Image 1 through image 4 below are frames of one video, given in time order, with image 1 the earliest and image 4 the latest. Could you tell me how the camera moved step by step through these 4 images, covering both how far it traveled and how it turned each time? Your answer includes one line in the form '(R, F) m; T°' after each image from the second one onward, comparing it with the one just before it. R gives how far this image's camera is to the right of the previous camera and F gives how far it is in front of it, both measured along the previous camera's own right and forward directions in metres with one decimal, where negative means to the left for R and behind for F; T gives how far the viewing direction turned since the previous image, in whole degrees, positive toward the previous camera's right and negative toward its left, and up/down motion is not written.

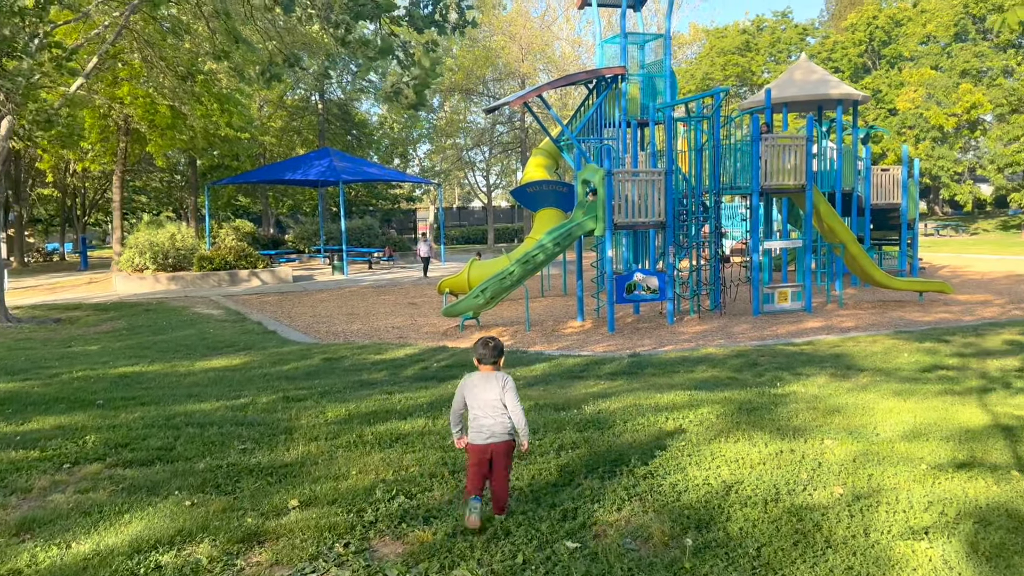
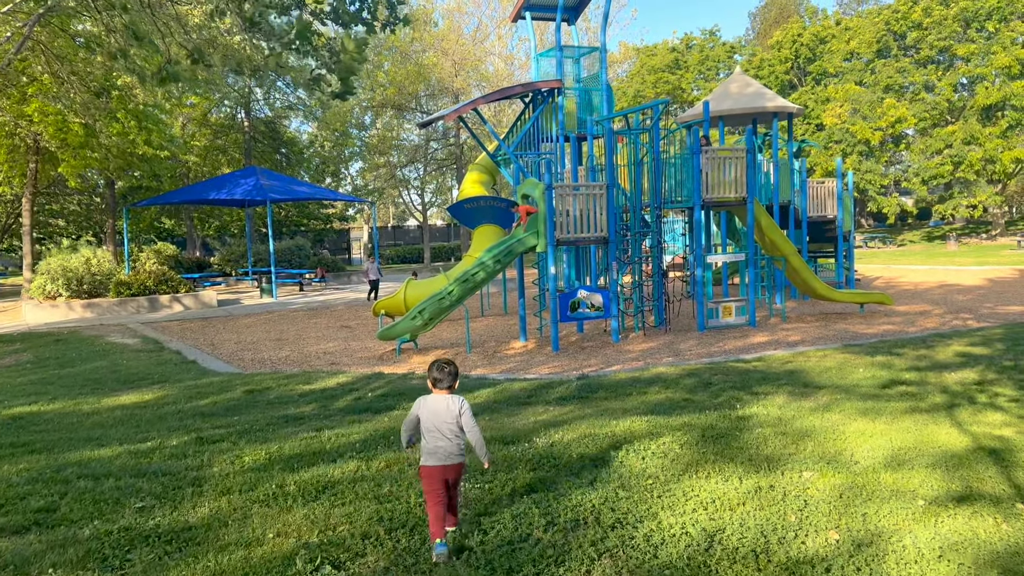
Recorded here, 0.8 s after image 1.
(0.0, +0.6) m; +4°
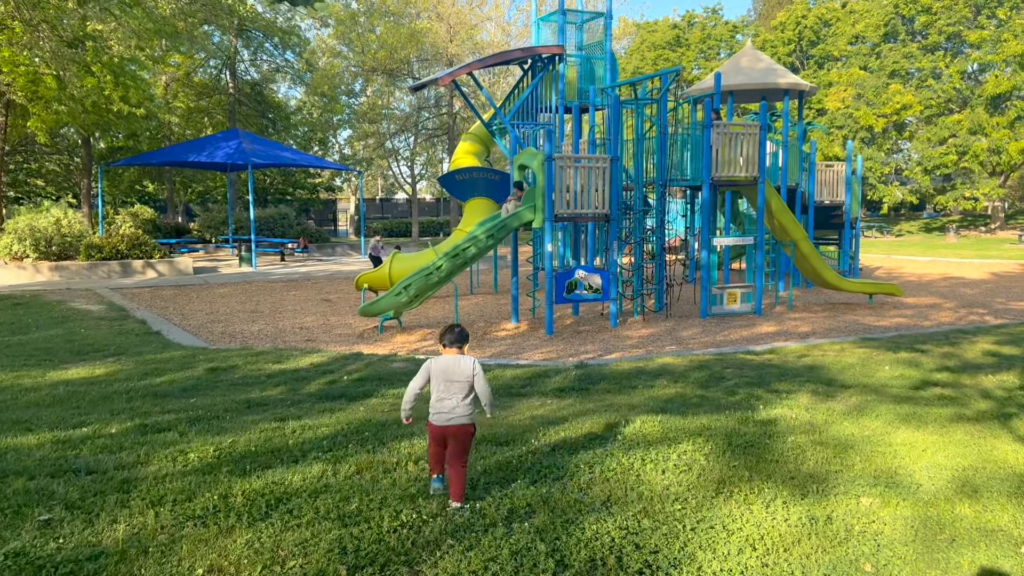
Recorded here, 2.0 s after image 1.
(-0.1, +0.8) m; +1°
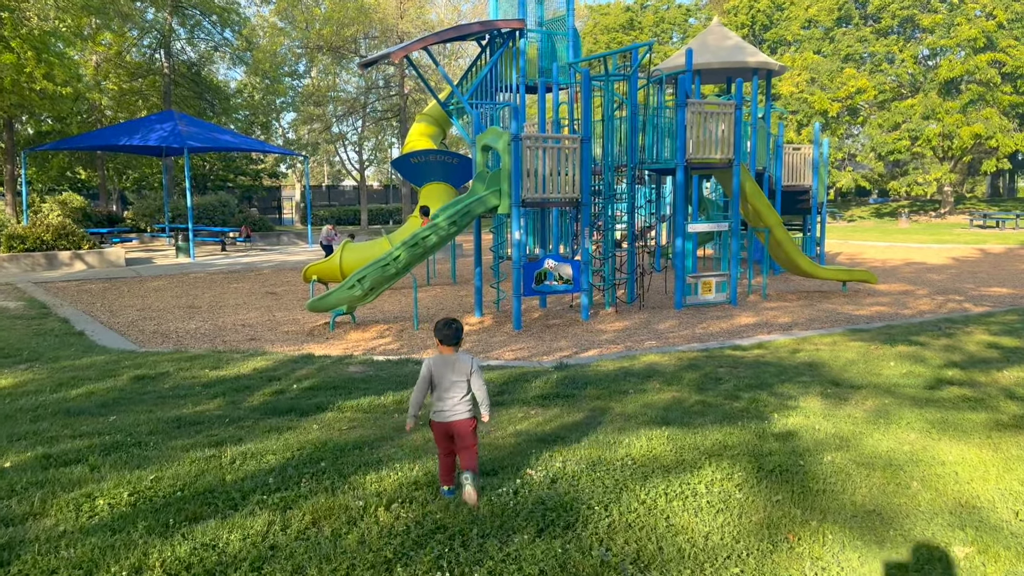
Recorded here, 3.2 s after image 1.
(-0.2, +0.8) m; +4°
